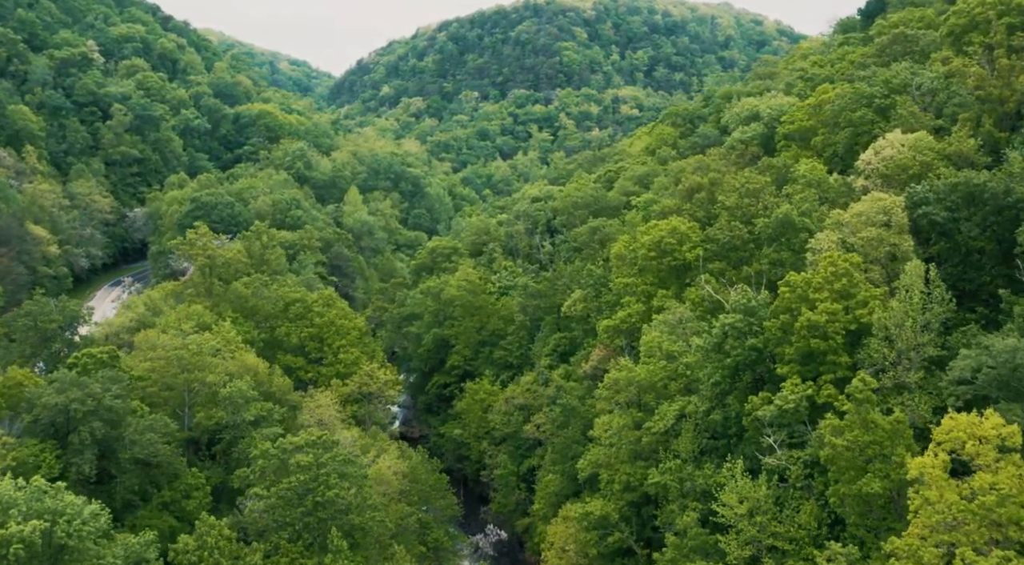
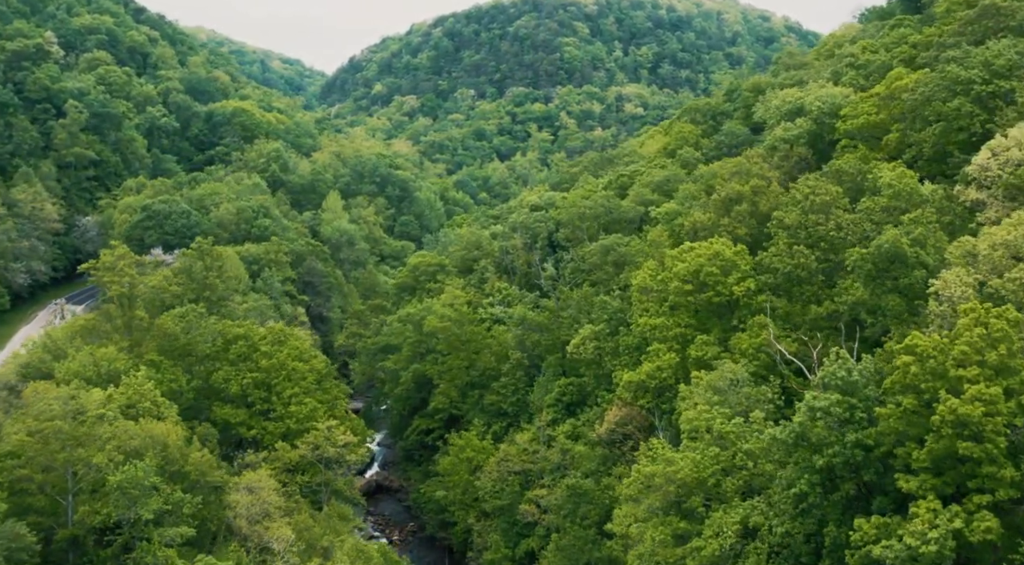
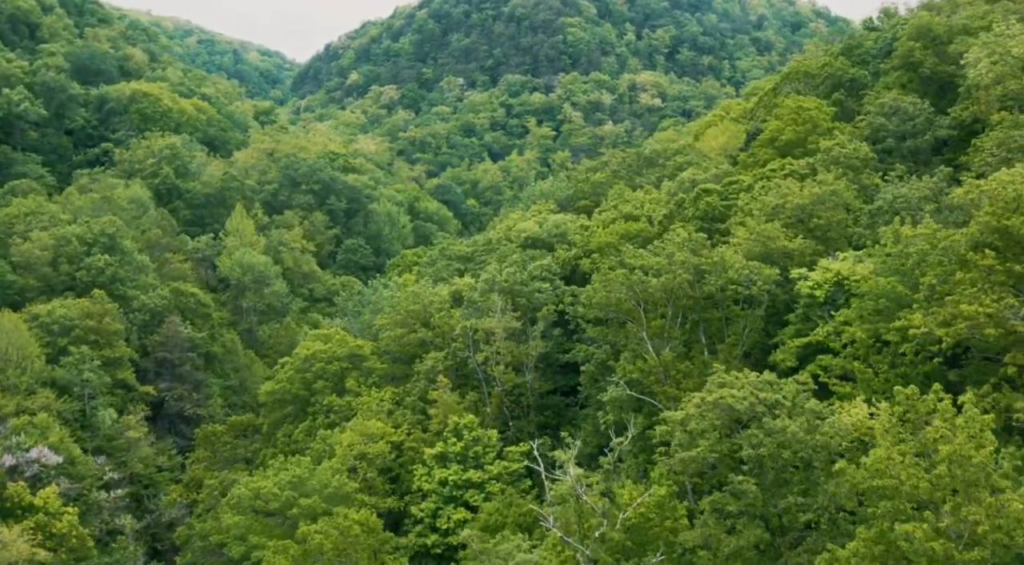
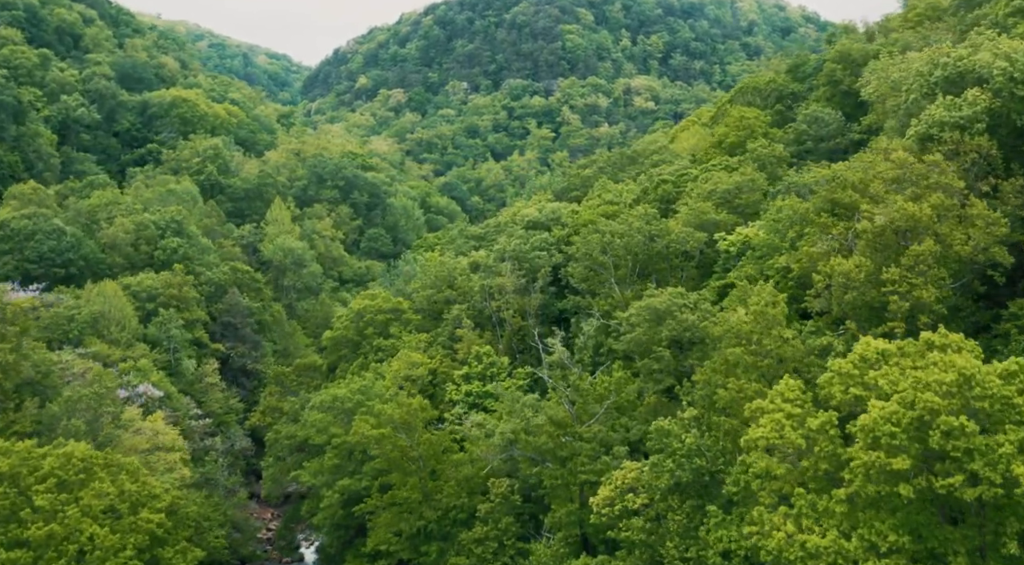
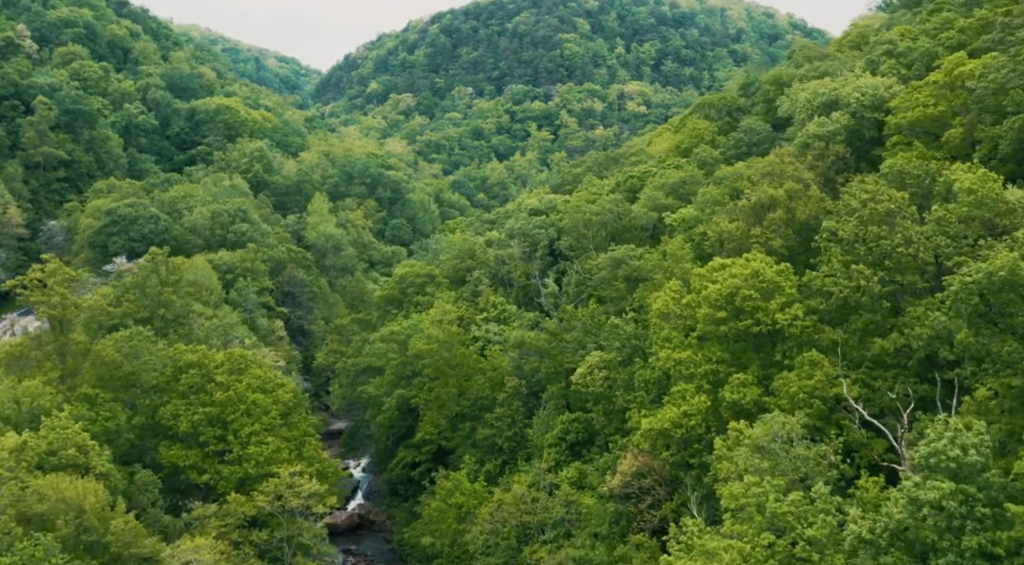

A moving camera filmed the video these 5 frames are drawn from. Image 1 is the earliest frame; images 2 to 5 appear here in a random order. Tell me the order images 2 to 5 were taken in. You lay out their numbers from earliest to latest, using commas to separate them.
2, 5, 4, 3
